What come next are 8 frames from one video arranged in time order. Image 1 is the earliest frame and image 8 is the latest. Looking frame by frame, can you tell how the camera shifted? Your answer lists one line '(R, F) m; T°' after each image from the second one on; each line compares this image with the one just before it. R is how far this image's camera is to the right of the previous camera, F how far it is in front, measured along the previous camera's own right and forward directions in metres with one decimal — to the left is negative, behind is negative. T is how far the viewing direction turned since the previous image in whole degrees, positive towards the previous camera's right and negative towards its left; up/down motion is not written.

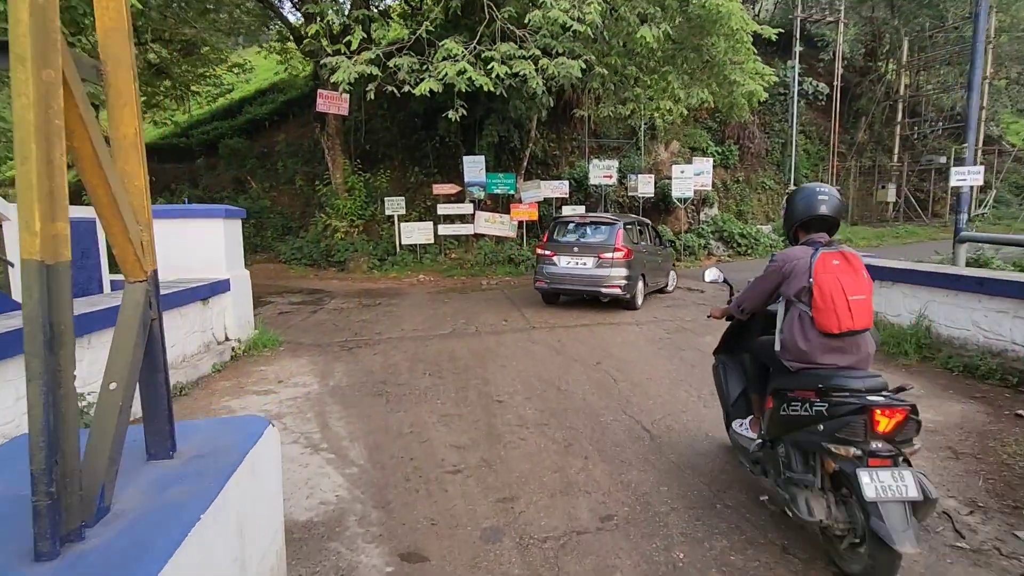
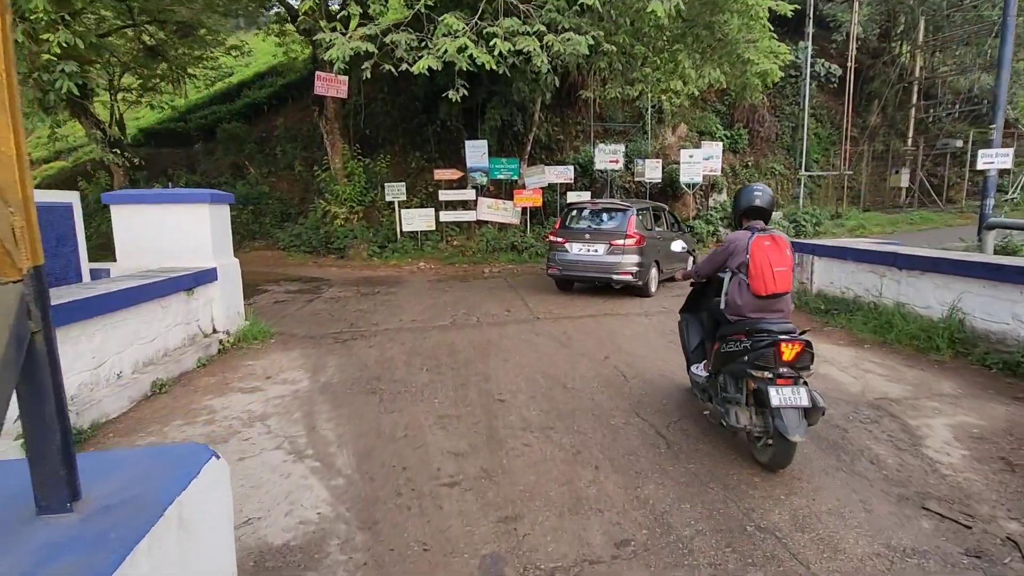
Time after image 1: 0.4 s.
(0.0, +0.3) m; 0°
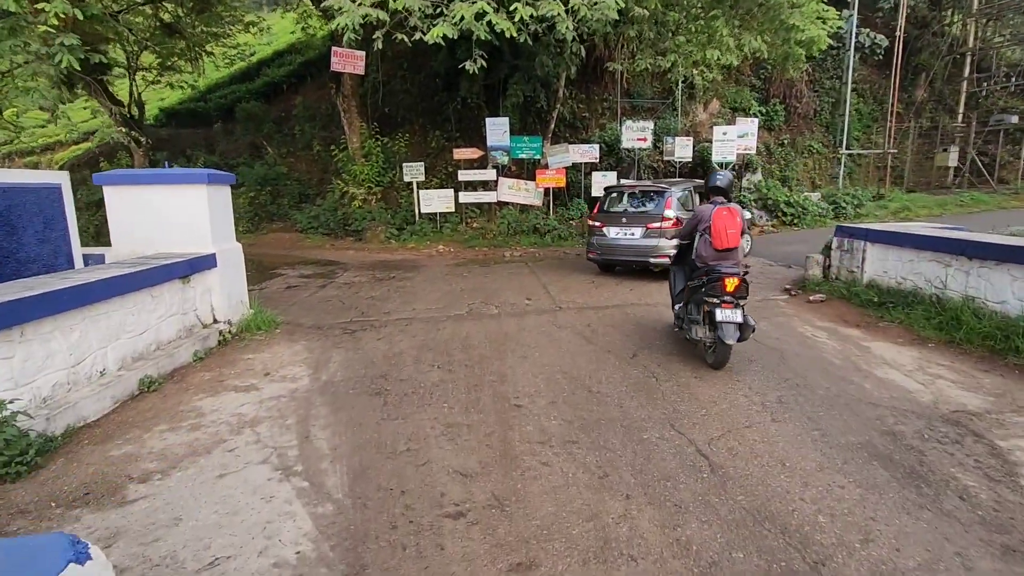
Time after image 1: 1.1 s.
(0.0, +0.4) m; -2°
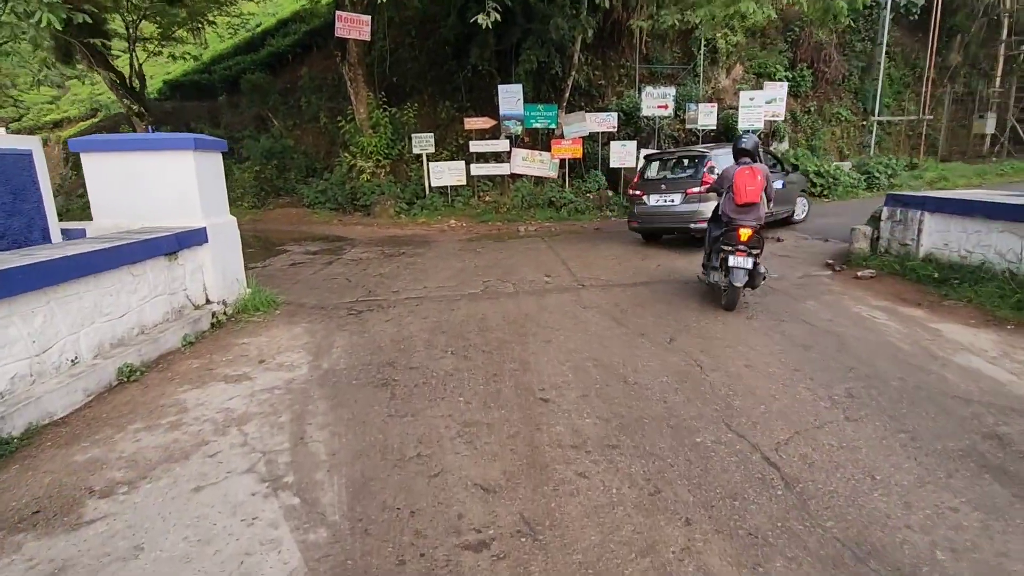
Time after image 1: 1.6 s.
(-0.1, +0.5) m; -1°
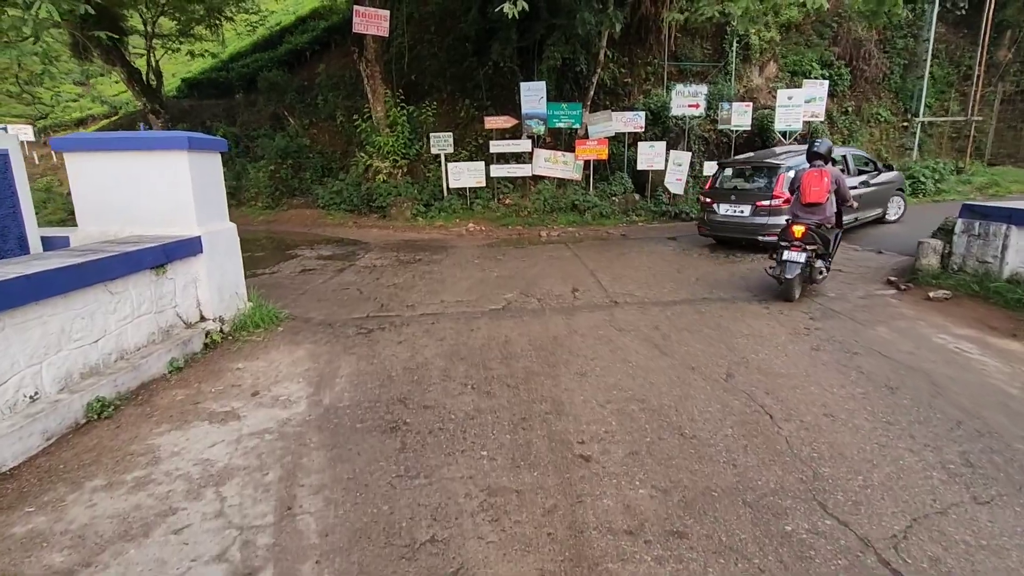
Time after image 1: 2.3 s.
(-0.1, +0.5) m; -2°
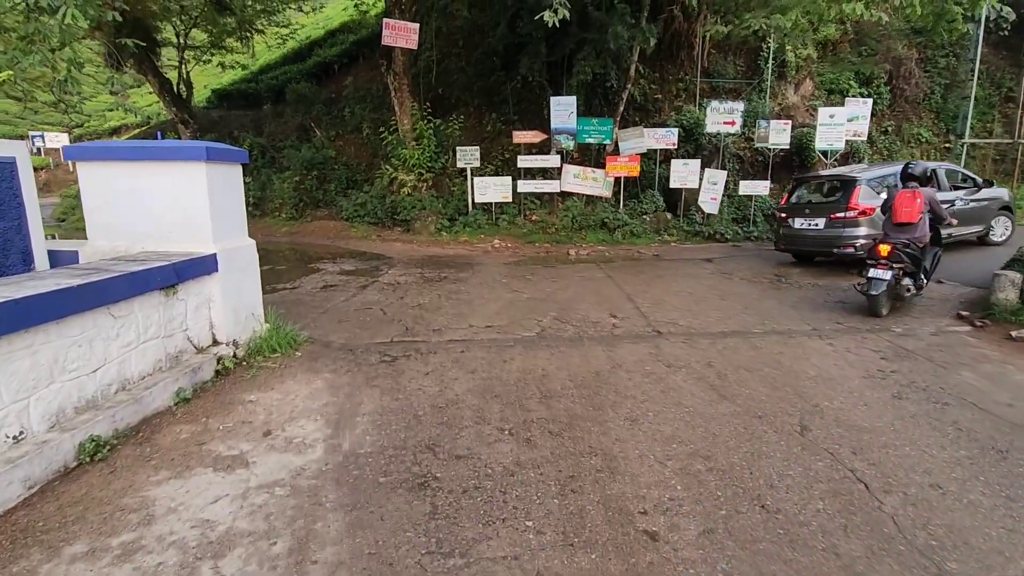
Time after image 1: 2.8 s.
(-0.1, +0.4) m; -2°
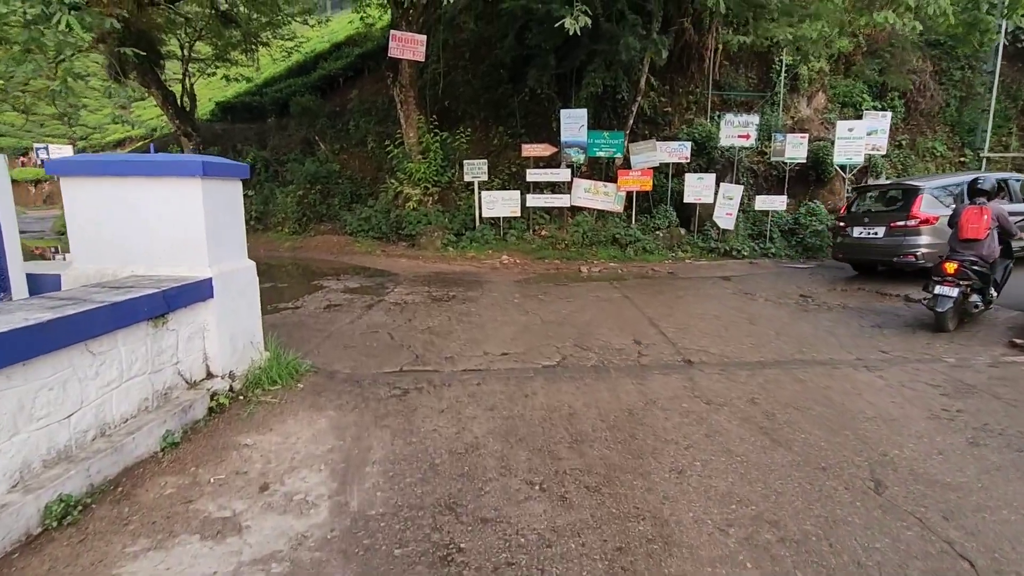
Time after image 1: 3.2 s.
(-0.1, +0.3) m; 0°
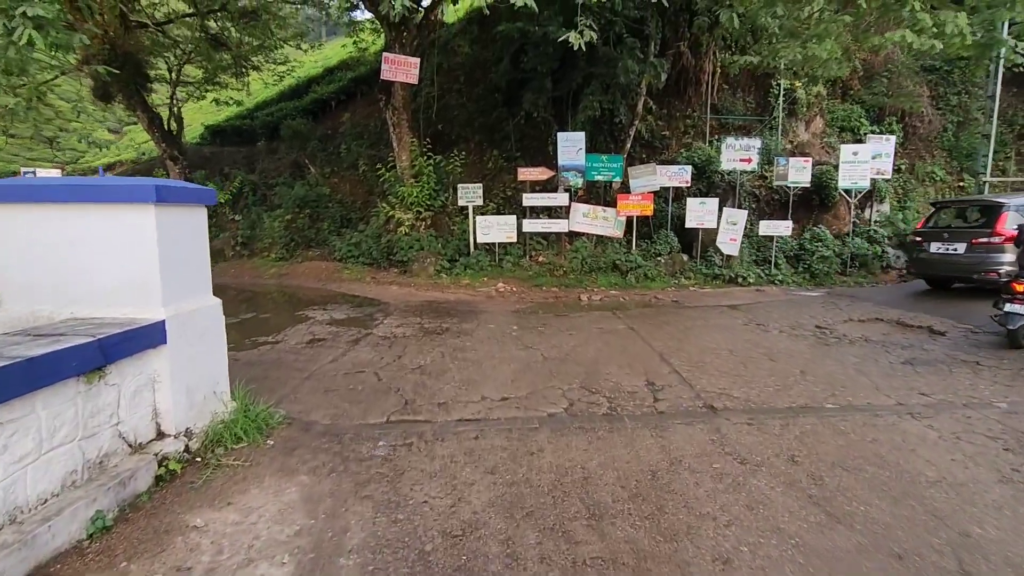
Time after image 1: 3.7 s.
(-0.1, +0.4) m; +1°
